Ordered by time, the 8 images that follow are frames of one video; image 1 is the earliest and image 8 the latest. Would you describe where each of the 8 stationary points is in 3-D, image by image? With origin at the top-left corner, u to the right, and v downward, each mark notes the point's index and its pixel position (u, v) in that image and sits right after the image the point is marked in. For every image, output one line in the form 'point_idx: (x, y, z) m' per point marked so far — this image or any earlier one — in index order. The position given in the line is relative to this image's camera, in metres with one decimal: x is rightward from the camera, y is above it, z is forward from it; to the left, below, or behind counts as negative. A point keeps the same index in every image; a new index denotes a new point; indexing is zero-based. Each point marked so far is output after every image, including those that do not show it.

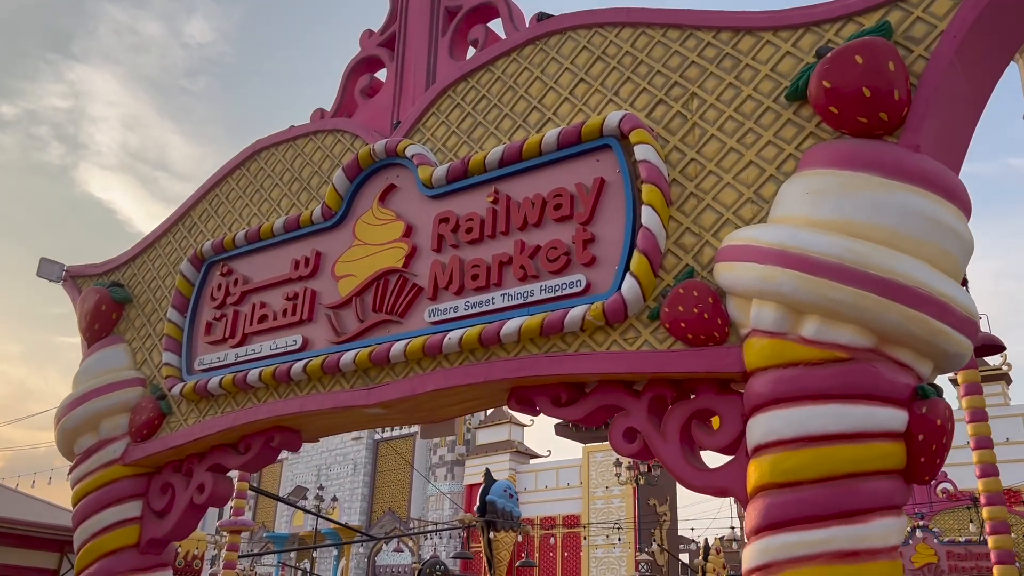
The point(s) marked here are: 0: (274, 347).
0: (-1.5, -0.4, +5.2) m
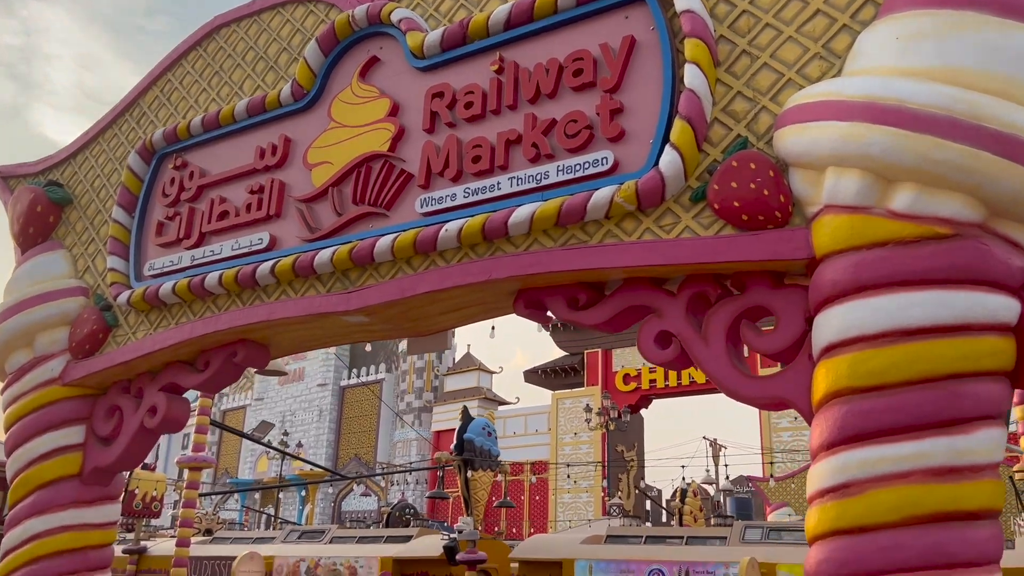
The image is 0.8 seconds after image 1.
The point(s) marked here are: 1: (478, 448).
0: (-1.5, +0.2, +4.5) m
1: (-0.4, -2.0, +10.5) m
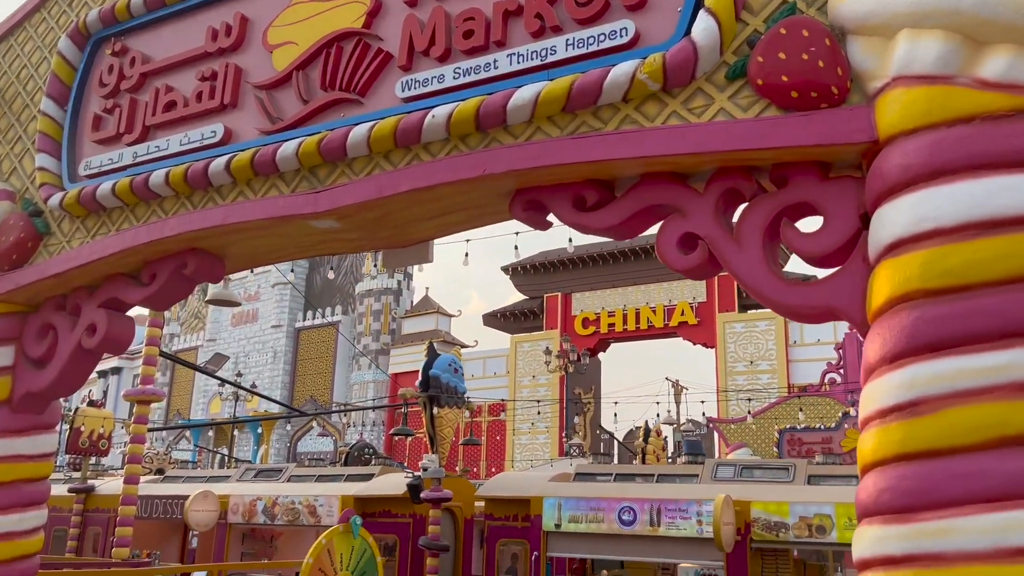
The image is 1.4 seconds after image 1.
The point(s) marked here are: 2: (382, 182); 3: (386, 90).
0: (-1.5, +0.7, +3.9) m
1: (-0.8, -1.2, +10.1) m
2: (-0.5, +0.4, +3.3) m
3: (-0.5, +0.8, +3.4) m
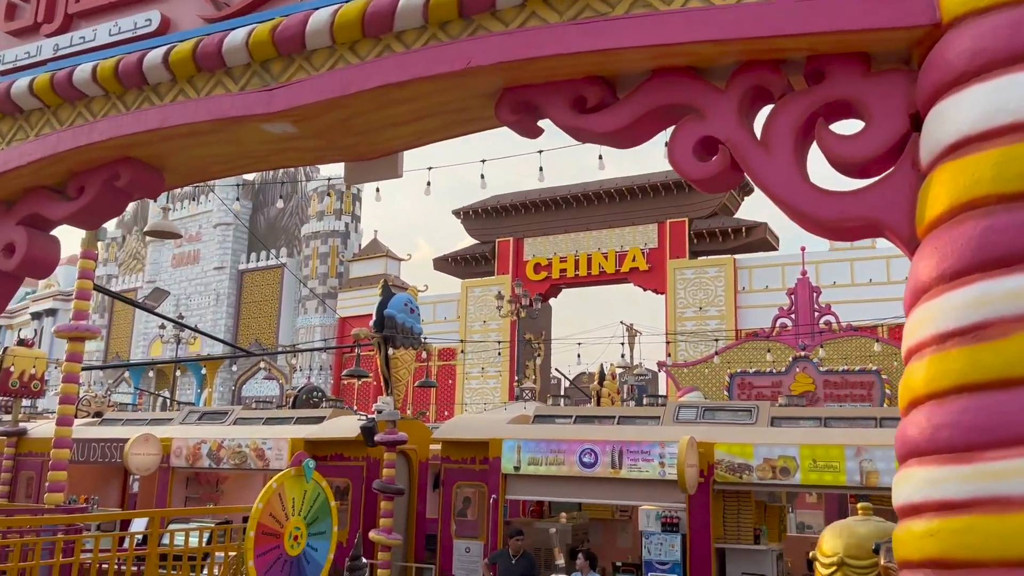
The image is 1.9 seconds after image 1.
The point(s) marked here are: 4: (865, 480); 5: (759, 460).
0: (-1.6, +1.0, +3.4) m
1: (-1.3, -0.4, +9.7) m
2: (-0.6, +0.7, +2.9) m
3: (-0.6, +1.1, +2.9) m
4: (+3.1, -1.7, +7.4) m
5: (+2.3, -1.6, +7.8) m
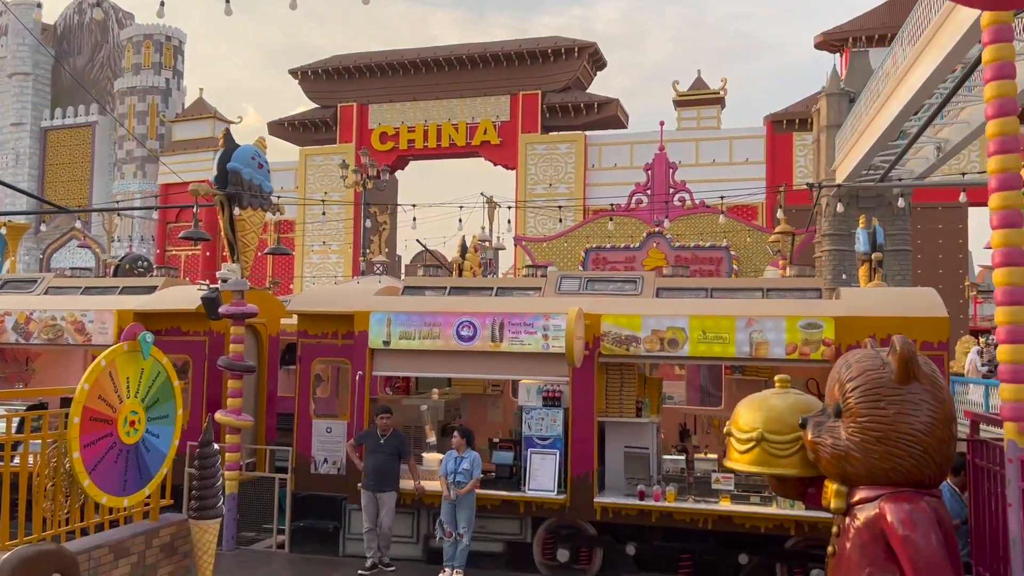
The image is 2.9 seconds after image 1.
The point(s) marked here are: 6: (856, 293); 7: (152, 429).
0: (-1.7, +1.6, +2.0) m
1: (-2.7, +1.1, +8.5) m
2: (-0.6, +1.2, +1.7) m
3: (-0.6, +1.6, +1.8) m
4: (+2.1, -0.5, +7.2) m
5: (+1.2, -0.4, +7.5) m
6: (+3.0, 0.0, +7.4) m
7: (-2.5, -1.0, +5.8) m
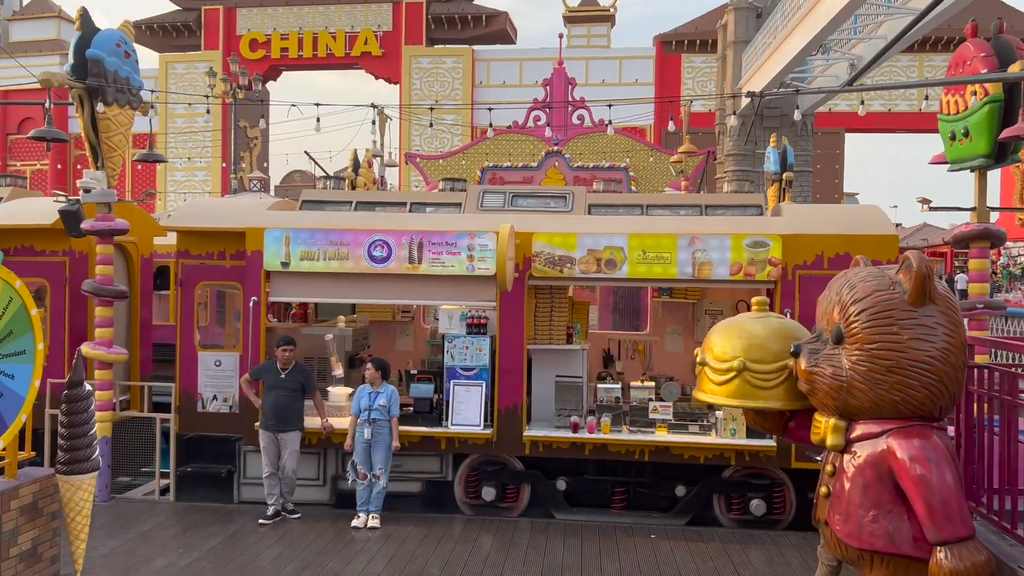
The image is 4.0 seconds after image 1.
0: (-1.5, +1.8, +0.8) m
1: (-3.4, +1.8, +7.1) m
2: (-0.3, +1.4, +0.8) m
3: (-0.3, +1.8, +0.8) m
4: (+1.5, +0.1, +6.7) m
5: (+0.6, +0.3, +6.8) m
6: (+2.4, +0.6, +7.0) m
7: (-2.8, -0.4, +4.7) m
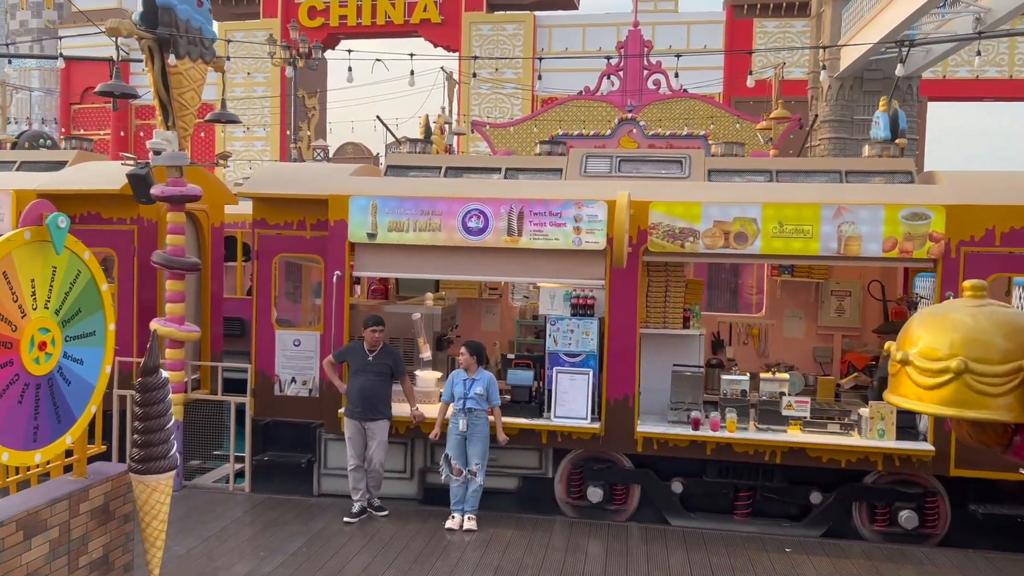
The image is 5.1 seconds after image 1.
0: (-1.0, +1.8, +0.1) m
1: (-2.5, +2.0, +6.4) m
2: (+0.2, +1.3, 0.0) m
3: (+0.2, +1.7, -0.1) m
4: (+2.3, +0.3, +5.8) m
5: (+1.4, +0.4, +6.0) m
6: (+3.2, +0.8, +6.0) m
7: (-2.1, -0.3, +4.1) m
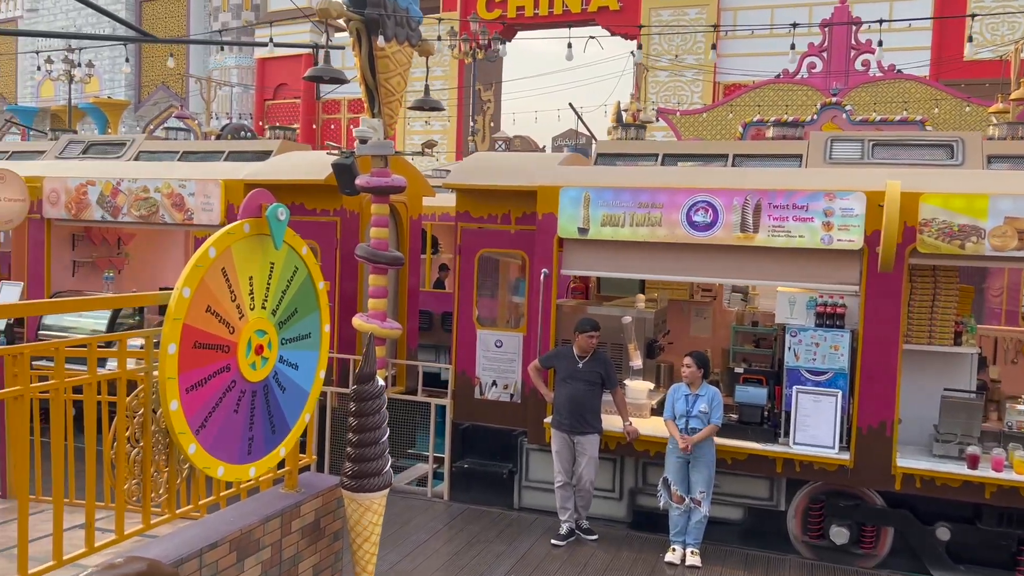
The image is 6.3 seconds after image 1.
0: (-0.6, +1.7, -0.4) m
1: (-0.9, +2.1, +6.1) m
2: (+0.5, +1.3, -0.8) m
3: (+0.5, +1.7, -0.8) m
4: (+3.7, +0.2, +4.6) m
5: (+2.8, +0.4, +4.9) m
6: (+4.6, +0.7, +4.6) m
7: (-1.0, -0.3, +3.7) m
